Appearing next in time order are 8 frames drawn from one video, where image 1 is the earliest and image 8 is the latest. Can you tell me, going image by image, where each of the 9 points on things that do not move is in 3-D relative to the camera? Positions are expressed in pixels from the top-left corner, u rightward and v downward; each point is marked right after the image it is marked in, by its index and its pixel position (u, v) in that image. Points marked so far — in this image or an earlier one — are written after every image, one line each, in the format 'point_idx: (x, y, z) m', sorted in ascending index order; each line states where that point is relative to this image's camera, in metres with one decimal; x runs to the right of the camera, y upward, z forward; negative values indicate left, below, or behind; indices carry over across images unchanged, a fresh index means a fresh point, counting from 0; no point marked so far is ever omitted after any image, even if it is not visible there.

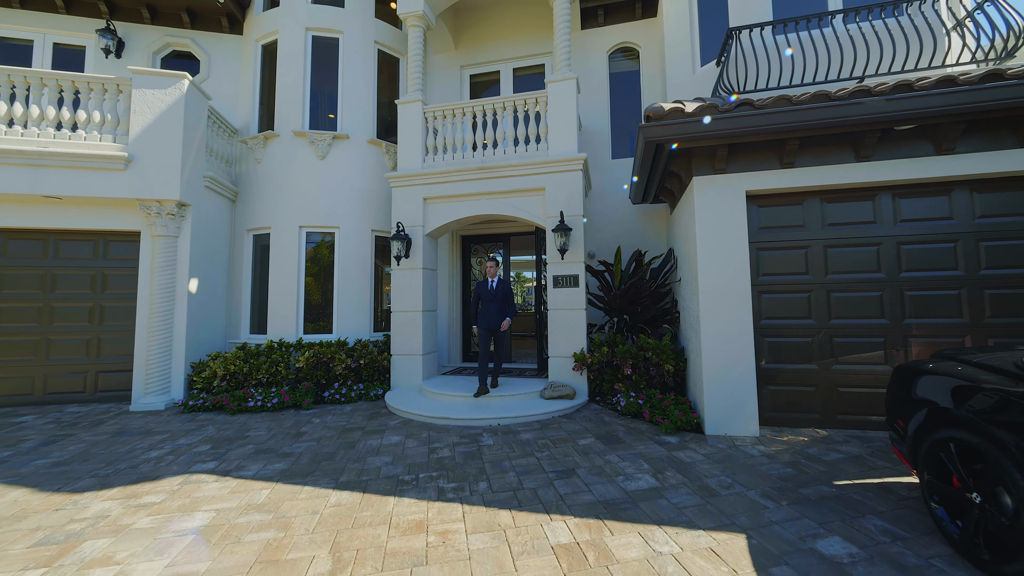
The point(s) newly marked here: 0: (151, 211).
0: (-5.5, +1.2, +6.2) m
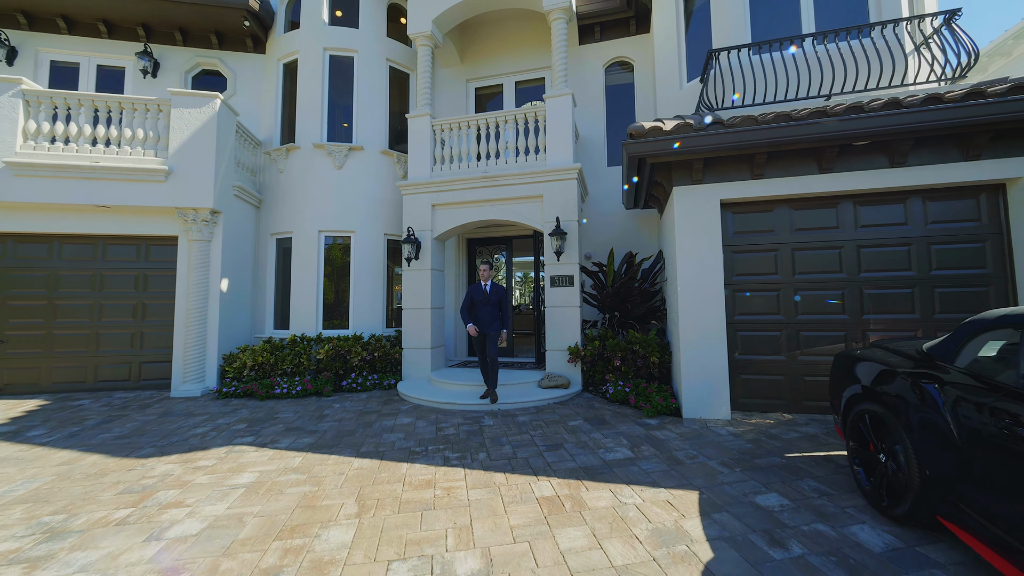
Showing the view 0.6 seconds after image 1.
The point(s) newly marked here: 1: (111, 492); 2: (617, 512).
0: (-5.5, +1.2, +6.9) m
1: (-3.3, -1.7, +3.4) m
2: (+0.8, -1.6, +3.0) m
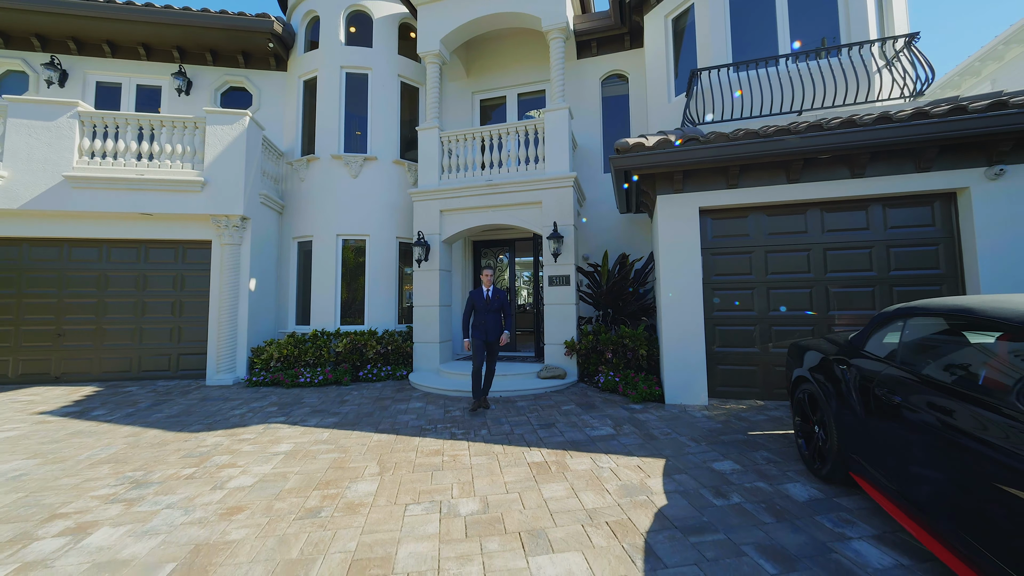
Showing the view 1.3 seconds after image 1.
0: (-5.5, +1.2, +7.6) m
1: (-3.4, -1.7, +4.1) m
2: (+0.7, -1.6, +3.6) m
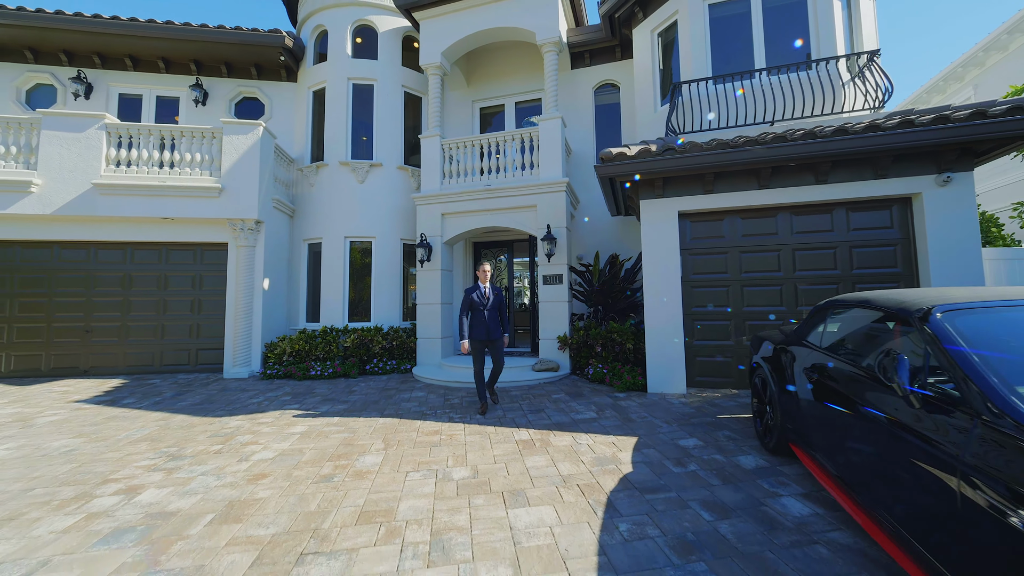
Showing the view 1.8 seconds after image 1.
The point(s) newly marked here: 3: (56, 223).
0: (-5.5, +1.2, +8.2) m
1: (-3.5, -1.7, +4.6) m
2: (+0.6, -1.6, +4.0) m
3: (-8.9, +1.3, +7.9) m
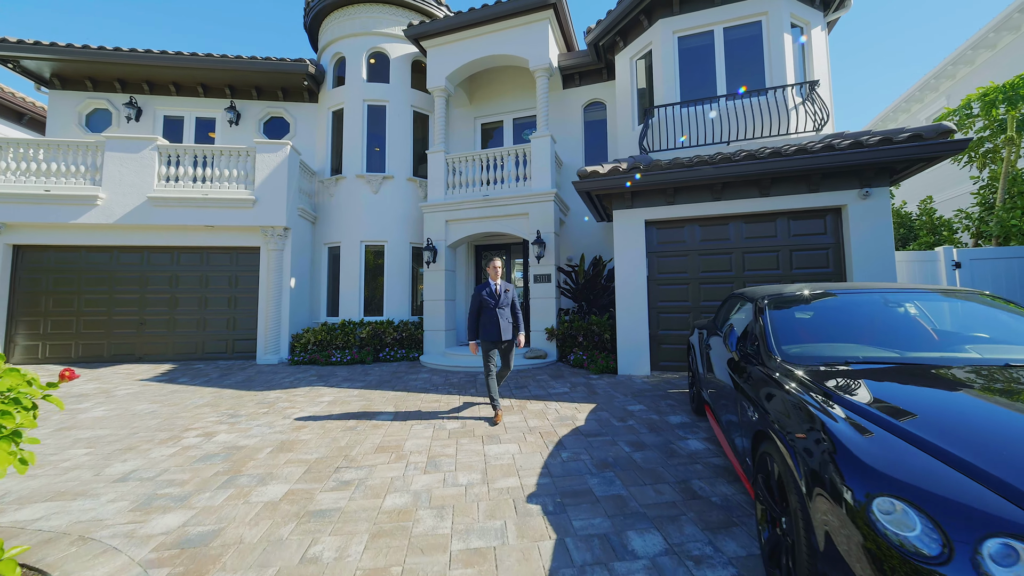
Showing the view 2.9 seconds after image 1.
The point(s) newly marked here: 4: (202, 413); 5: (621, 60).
0: (-5.7, +1.3, +9.4) m
1: (-3.7, -1.6, +5.8) m
2: (+0.4, -1.5, +5.1) m
3: (-9.0, +1.3, +9.2) m
4: (-4.1, -1.6, +5.4) m
5: (+2.4, +5.1, +9.0) m
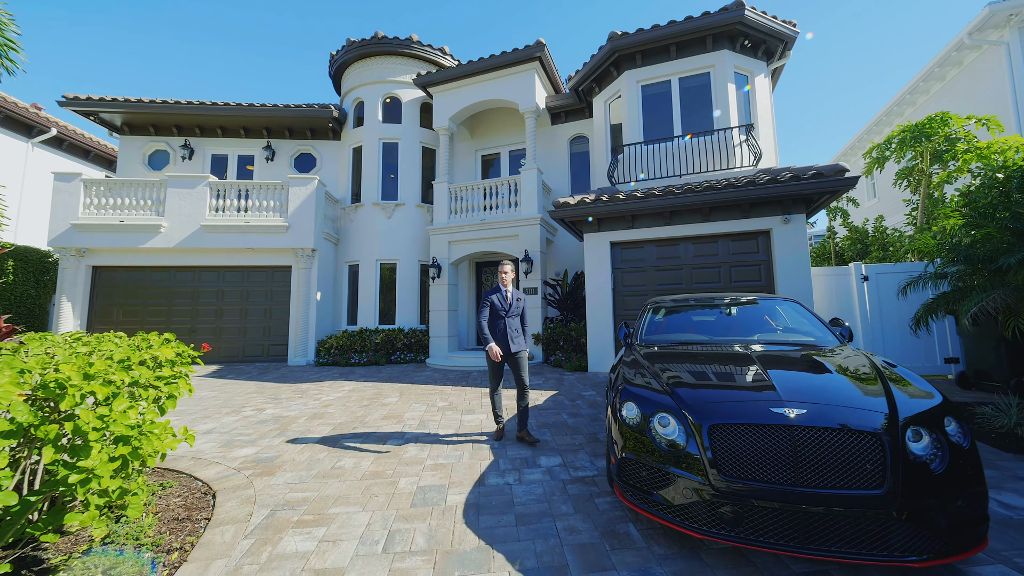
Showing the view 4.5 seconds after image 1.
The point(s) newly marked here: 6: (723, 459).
0: (-5.8, +0.9, +11.1) m
1: (-4.0, -1.8, +7.3) m
2: (0.0, -1.7, +6.5) m
3: (-9.2, +1.0, +11.0) m
4: (-4.4, -1.9, +6.9) m
5: (+2.2, +4.8, +10.5) m
6: (+1.2, -1.0, +2.3) m
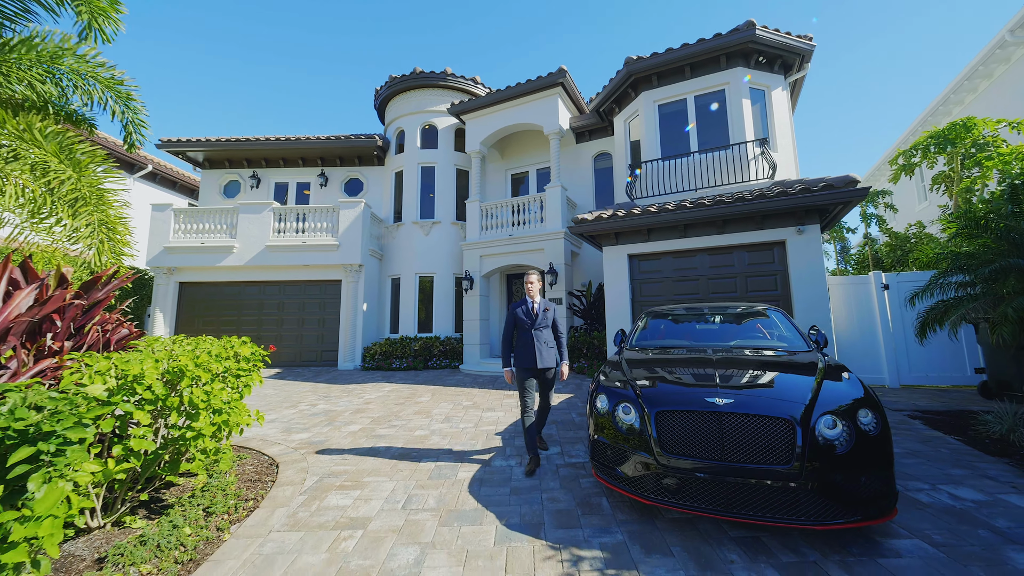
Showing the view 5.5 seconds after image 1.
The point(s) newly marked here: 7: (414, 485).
0: (-5.0, +0.6, +12.3) m
1: (-3.6, -2.1, +8.3) m
2: (+0.4, -1.9, +7.1) m
3: (-8.4, +0.6, +12.6) m
4: (-4.0, -2.1, +8.0) m
5: (+2.9, +4.5, +11.0) m
6: (+1.1, -1.0, +2.8) m
7: (-0.9, -1.8, +3.7) m
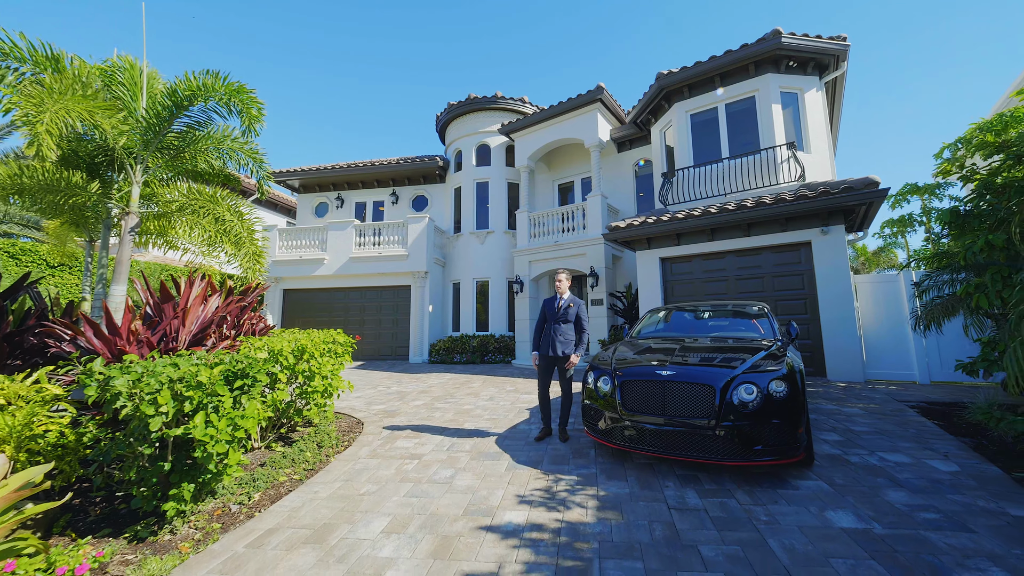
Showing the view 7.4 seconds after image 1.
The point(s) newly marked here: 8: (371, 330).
0: (-3.4, +0.4, +14.2) m
1: (-2.6, -2.2, +10.0) m
2: (+1.1, -2.0, +8.1) m
3: (-6.7, +0.4, +15.0) m
4: (-3.1, -2.2, +9.7) m
5: (+4.1, +4.5, +11.7) m
6: (+1.1, -1.1, +3.8) m
7: (-0.7, -1.8, +5.0) m
8: (-5.2, -1.6, +14.8) m
